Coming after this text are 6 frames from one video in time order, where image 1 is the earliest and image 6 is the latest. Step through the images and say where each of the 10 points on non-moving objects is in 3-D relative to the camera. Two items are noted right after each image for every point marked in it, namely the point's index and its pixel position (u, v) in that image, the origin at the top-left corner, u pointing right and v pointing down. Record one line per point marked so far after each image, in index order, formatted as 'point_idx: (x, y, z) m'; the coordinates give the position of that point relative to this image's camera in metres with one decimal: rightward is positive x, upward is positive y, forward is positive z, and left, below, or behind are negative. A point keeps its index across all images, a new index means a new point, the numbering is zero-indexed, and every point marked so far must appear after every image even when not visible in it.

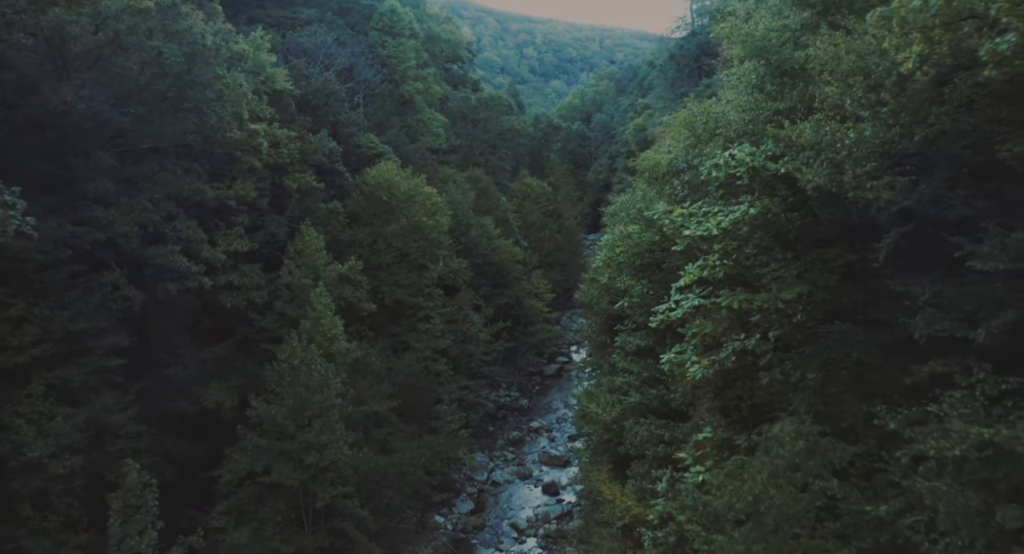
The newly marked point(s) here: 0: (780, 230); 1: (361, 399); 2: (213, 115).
0: (+4.0, +0.7, +10.1) m
1: (-4.3, -3.5, +19.5) m
2: (-8.0, +4.3, +18.3) m
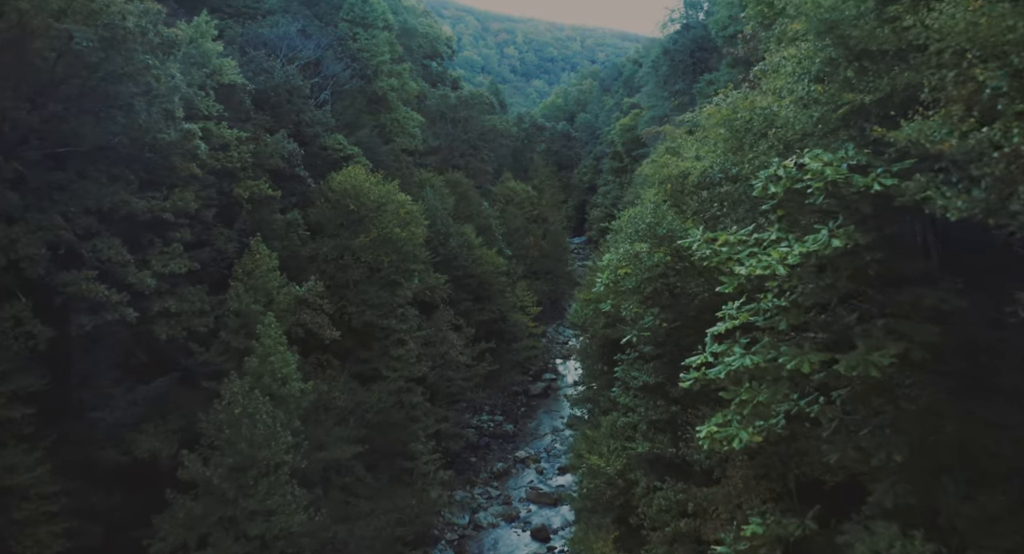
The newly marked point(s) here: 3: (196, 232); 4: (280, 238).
0: (+3.9, +0.1, +7.6) m
1: (-4.6, -4.1, +16.7) m
2: (-8.3, +3.7, +15.4) m
3: (-8.4, +1.2, +18.1) m
4: (-6.8, +1.2, +20.0) m
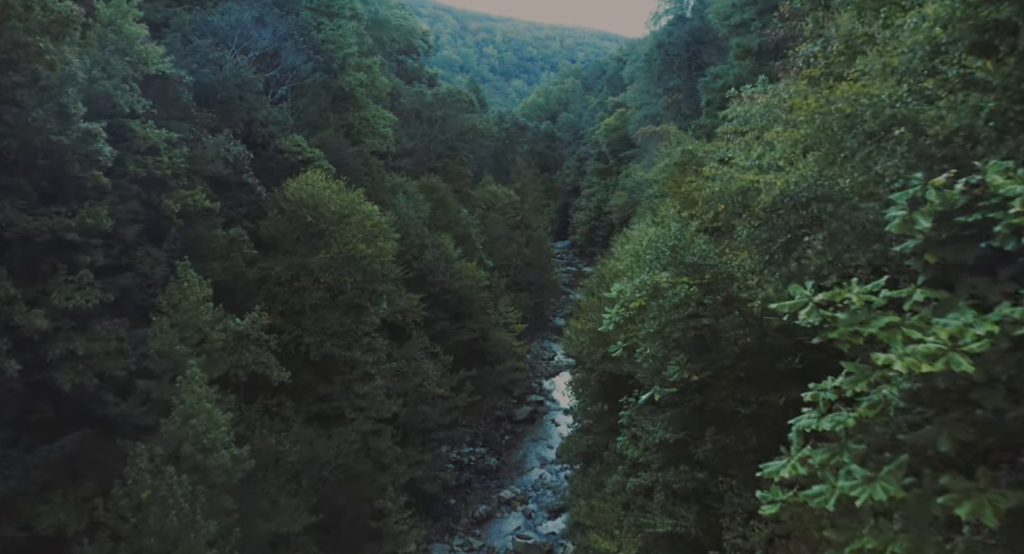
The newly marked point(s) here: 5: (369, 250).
0: (+3.8, -0.5, +4.8) m
1: (-4.9, -4.7, +13.6) m
2: (-8.6, +3.0, +12.2) m
3: (-8.7, +0.5, +14.9) m
4: (-7.2, +0.5, +16.9) m
5: (-4.0, +0.8, +19.1) m
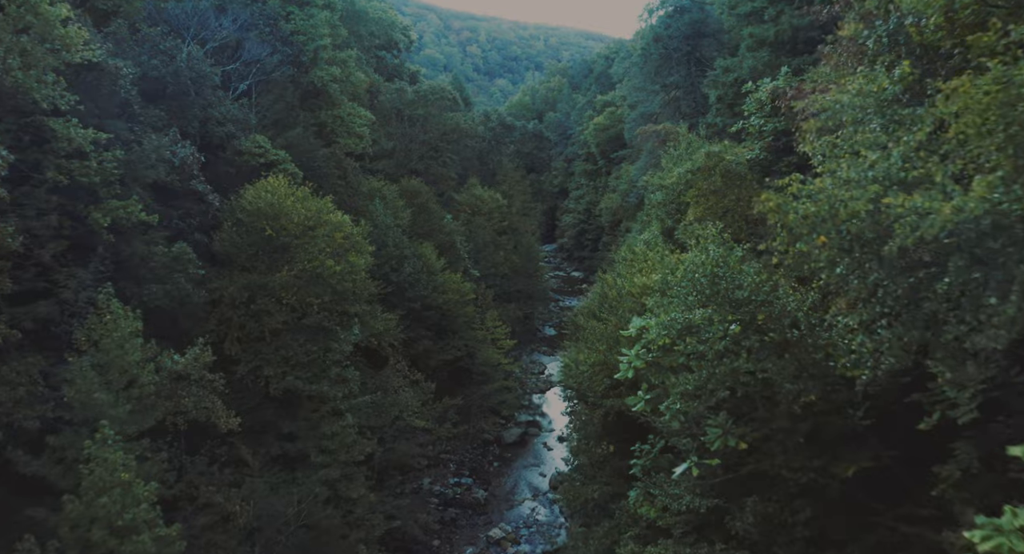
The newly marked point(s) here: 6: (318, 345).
0: (+3.9, -0.9, +2.6) m
1: (-5.0, -5.2, +11.2) m
2: (-8.7, +2.5, +9.8) m
3: (-8.9, 0.0, +12.4) m
4: (-7.4, 0.0, +14.4) m
5: (-4.3, +0.3, +16.7) m
6: (-4.6, -1.6, +16.2) m
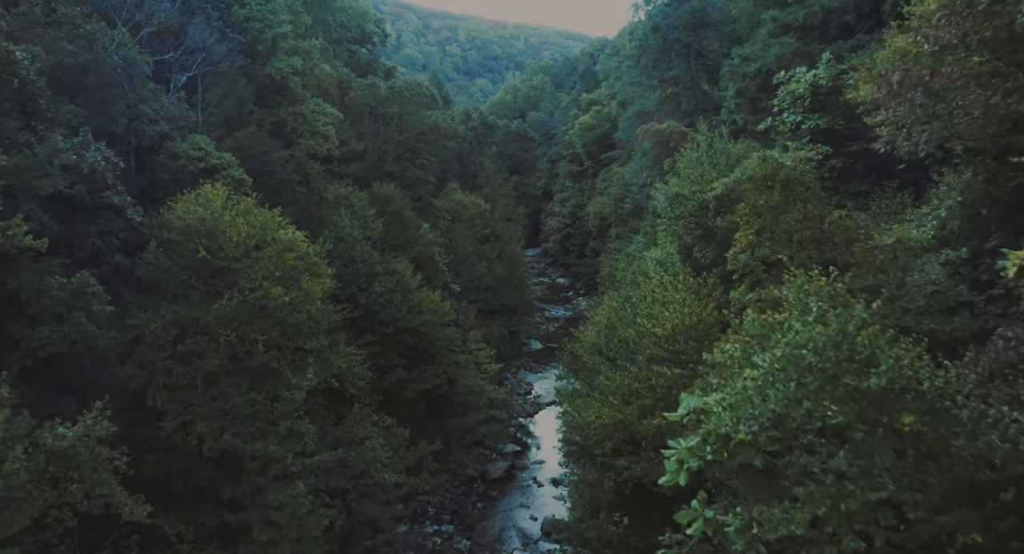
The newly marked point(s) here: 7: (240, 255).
0: (+4.1, -1.5, -0.2) m
1: (-5.0, -5.9, +8.2) m
2: (-8.8, +1.9, +6.7) m
3: (-9.0, -0.7, +9.3) m
4: (-7.5, -0.7, +11.4) m
5: (-4.5, -0.3, +13.7) m
6: (-4.8, -2.3, +13.2) m
7: (-5.4, +0.4, +13.6) m
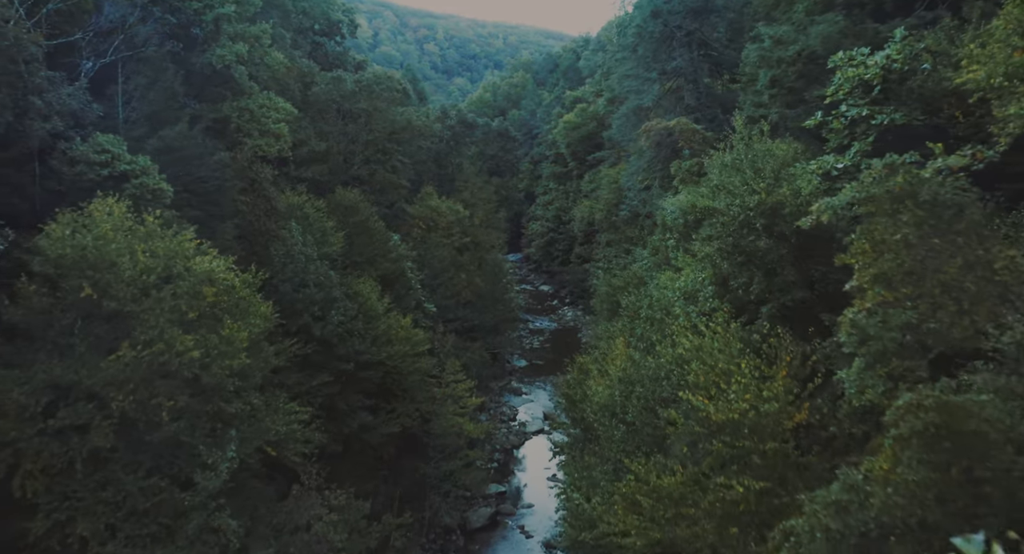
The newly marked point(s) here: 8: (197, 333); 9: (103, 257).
0: (+4.3, -2.1, -3.1) m
1: (-5.0, -6.5, +5.0) m
2: (-8.8, +1.2, +3.3) m
3: (-9.0, -1.3, +6.0) m
4: (-7.7, -1.3, +8.0) m
5: (-4.7, -1.0, +10.5) m
6: (-5.0, -2.9, +10.0) m
7: (-5.6, -0.2, +10.4) m
8: (-4.7, -0.9, +10.5) m
9: (-5.9, +0.3, +10.1) m
